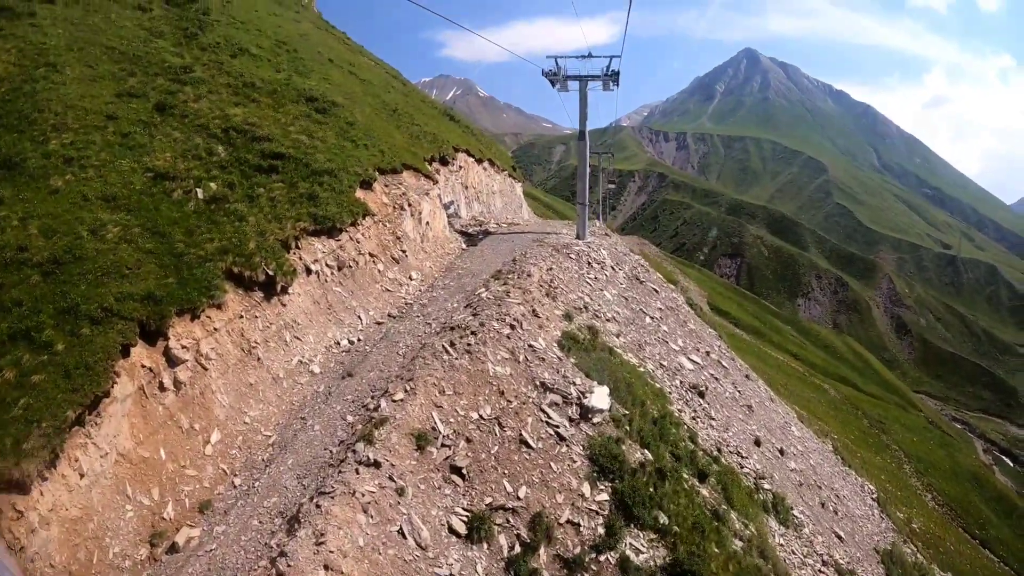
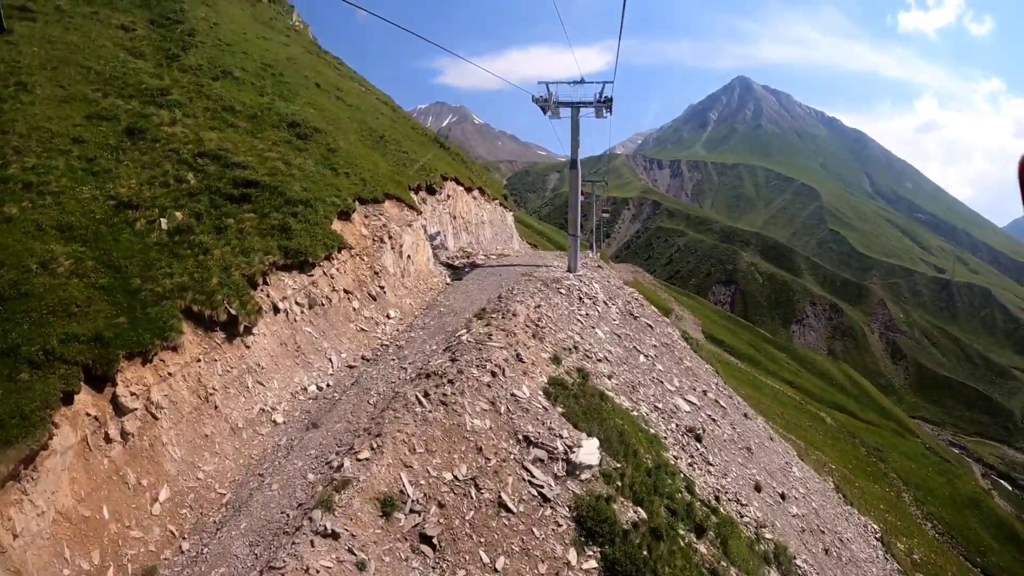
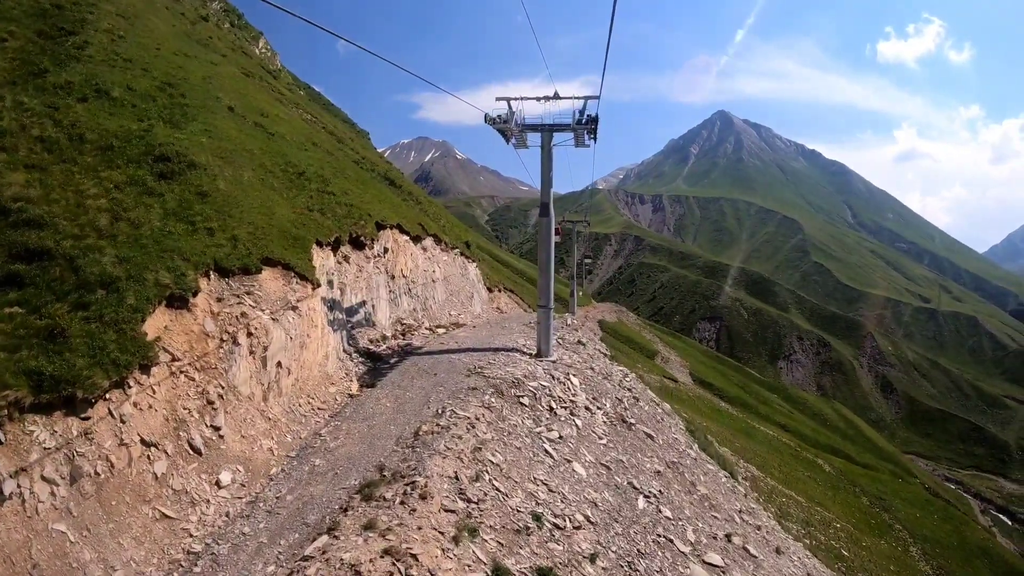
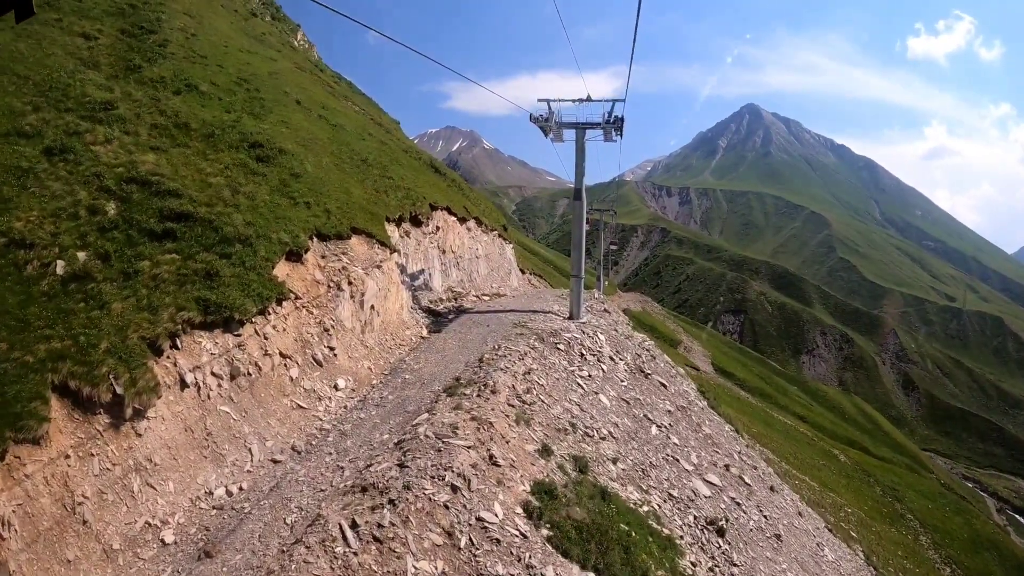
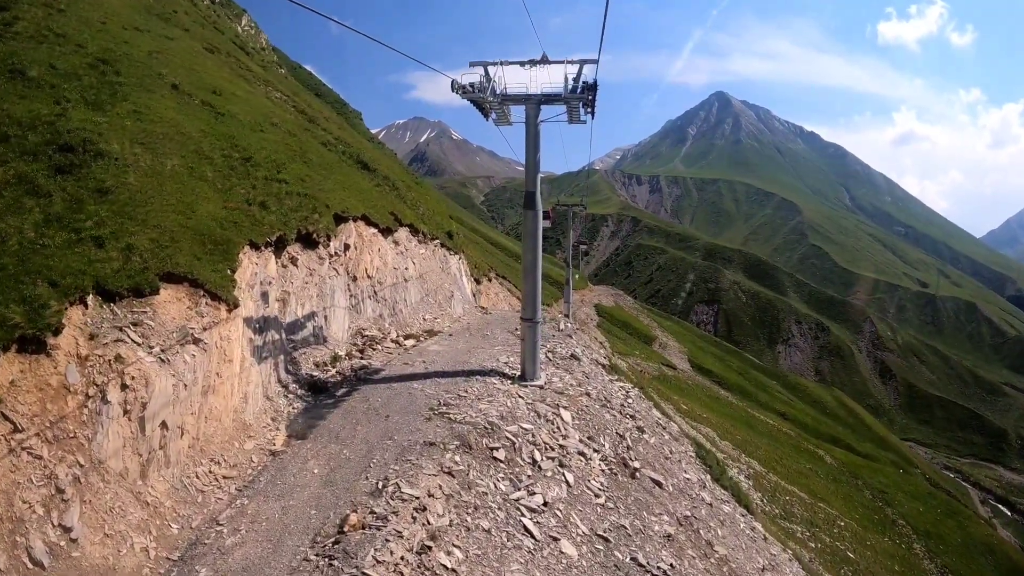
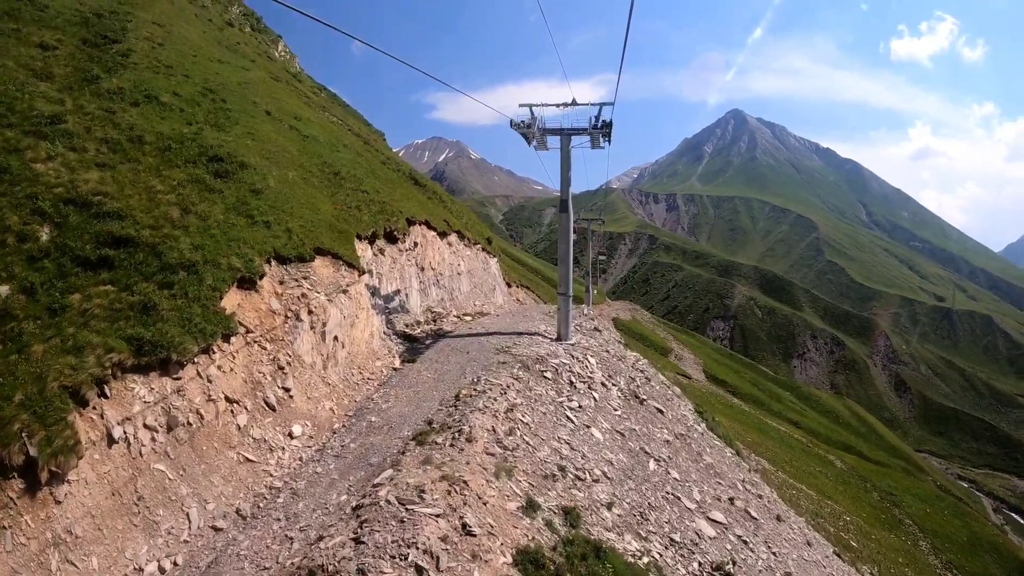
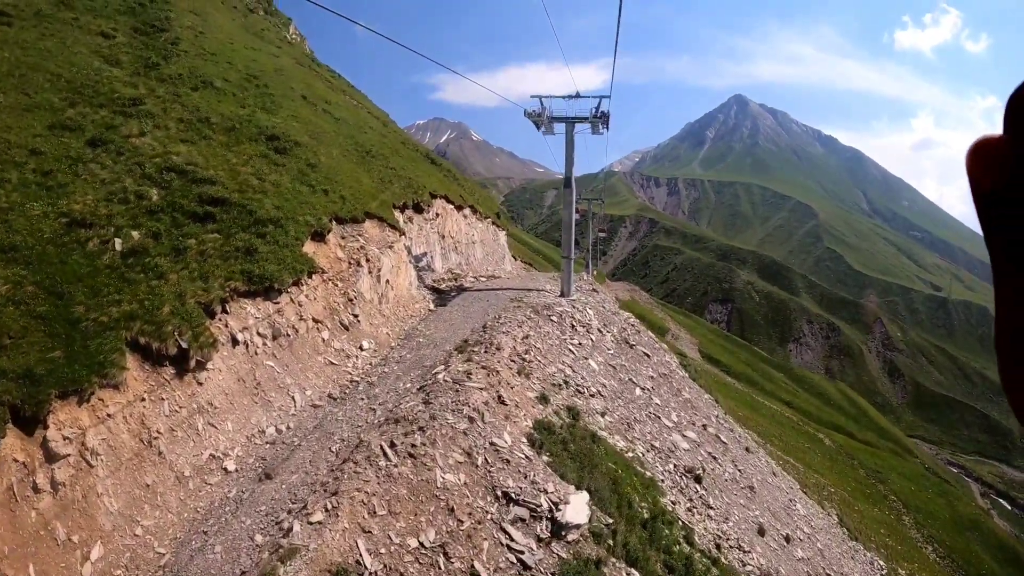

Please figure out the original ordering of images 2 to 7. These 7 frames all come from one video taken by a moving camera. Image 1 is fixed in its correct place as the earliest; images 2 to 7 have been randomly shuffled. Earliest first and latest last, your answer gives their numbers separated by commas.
2, 7, 4, 6, 3, 5
